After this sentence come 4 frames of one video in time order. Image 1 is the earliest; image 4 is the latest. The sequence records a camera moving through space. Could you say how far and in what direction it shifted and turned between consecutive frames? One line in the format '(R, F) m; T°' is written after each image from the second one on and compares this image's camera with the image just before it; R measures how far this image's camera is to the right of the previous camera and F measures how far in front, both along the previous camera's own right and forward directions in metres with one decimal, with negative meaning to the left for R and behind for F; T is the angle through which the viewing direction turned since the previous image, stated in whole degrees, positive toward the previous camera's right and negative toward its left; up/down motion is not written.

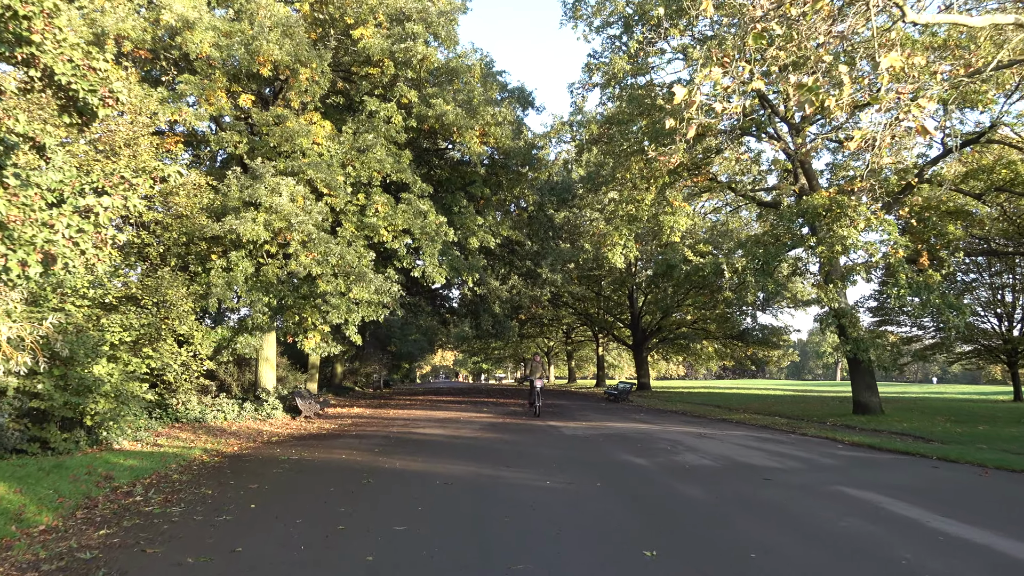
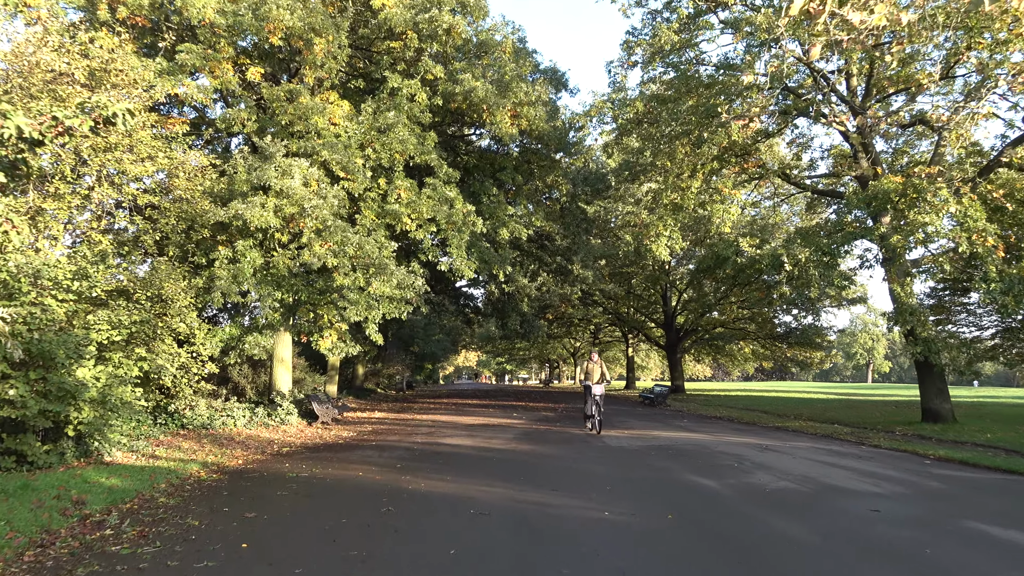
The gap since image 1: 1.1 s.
(-0.2, +1.4) m; -1°
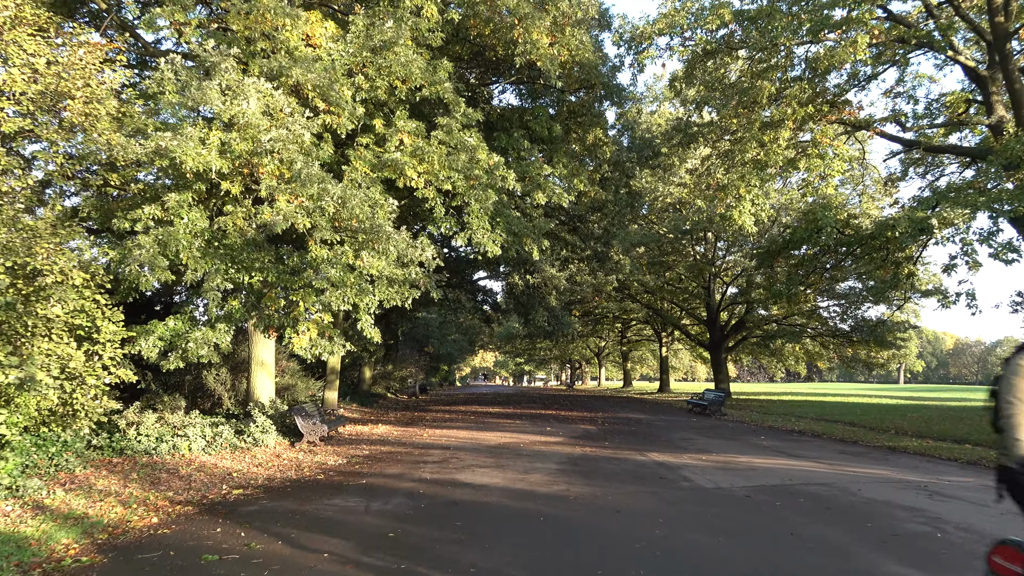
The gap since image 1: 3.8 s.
(-0.3, +3.4) m; -1°
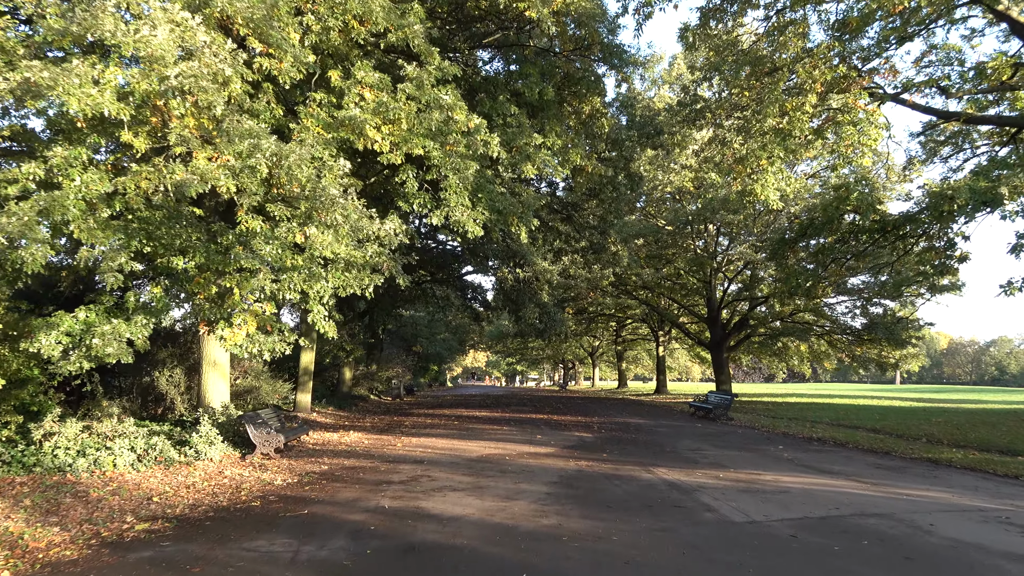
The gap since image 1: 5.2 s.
(+0.1, +1.6) m; 0°
